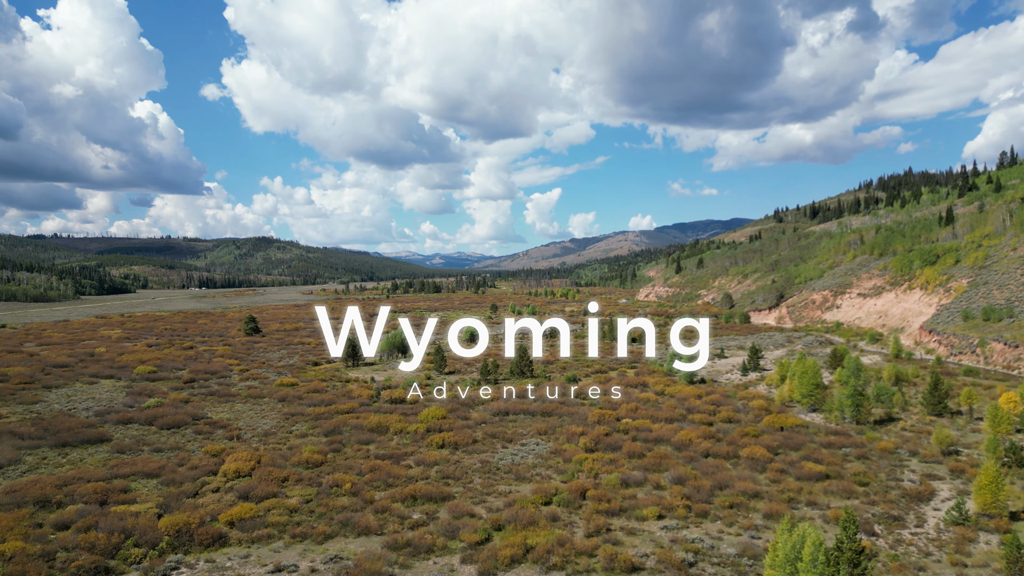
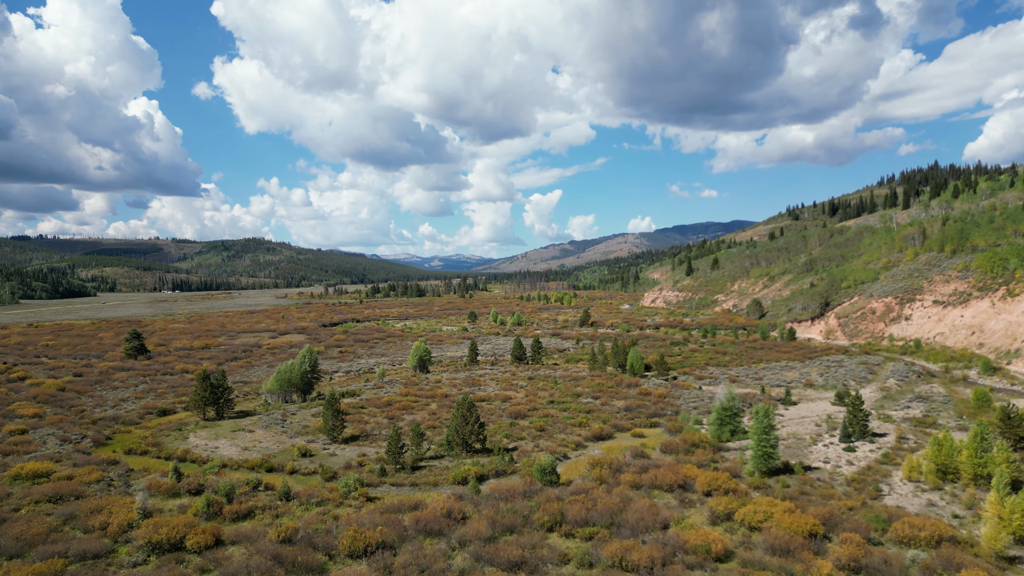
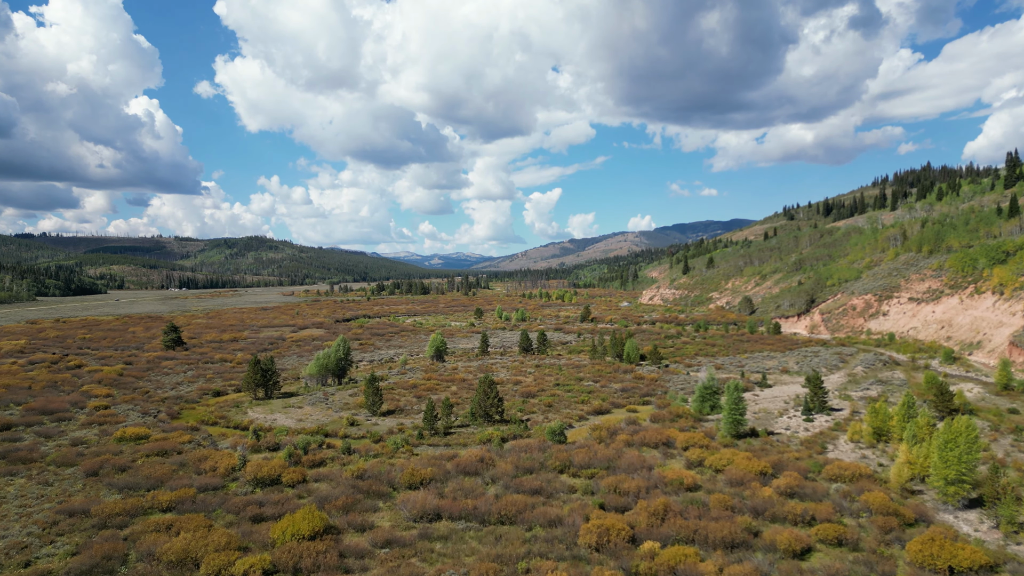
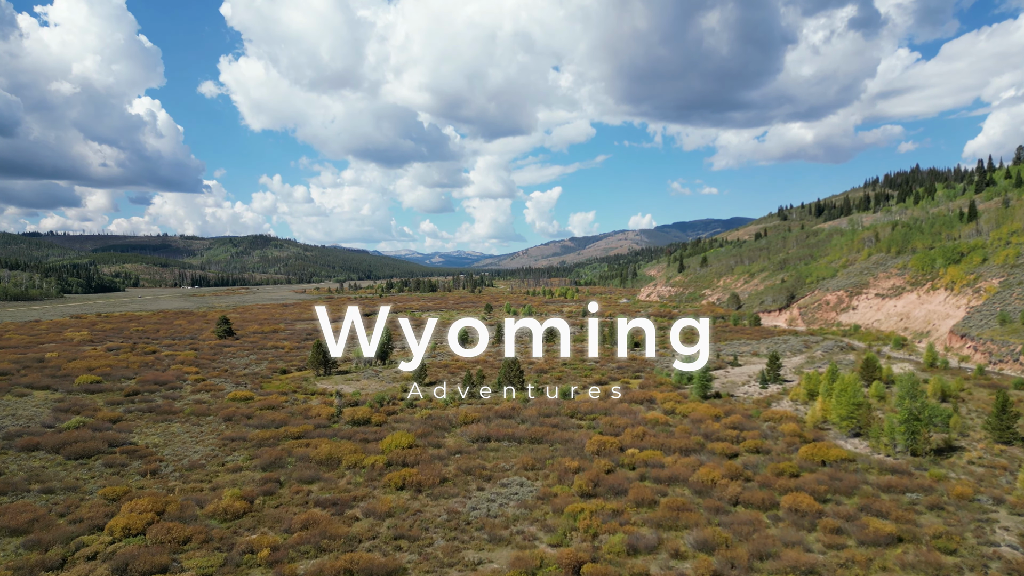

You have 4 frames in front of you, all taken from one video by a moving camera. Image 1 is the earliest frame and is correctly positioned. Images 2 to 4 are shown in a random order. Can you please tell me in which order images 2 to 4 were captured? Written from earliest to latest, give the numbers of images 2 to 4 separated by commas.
4, 3, 2
